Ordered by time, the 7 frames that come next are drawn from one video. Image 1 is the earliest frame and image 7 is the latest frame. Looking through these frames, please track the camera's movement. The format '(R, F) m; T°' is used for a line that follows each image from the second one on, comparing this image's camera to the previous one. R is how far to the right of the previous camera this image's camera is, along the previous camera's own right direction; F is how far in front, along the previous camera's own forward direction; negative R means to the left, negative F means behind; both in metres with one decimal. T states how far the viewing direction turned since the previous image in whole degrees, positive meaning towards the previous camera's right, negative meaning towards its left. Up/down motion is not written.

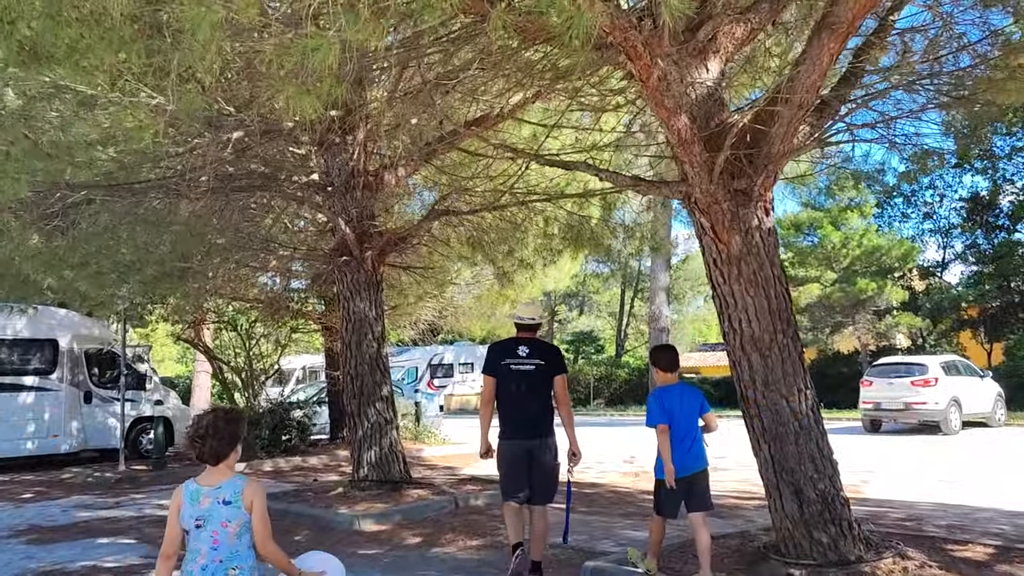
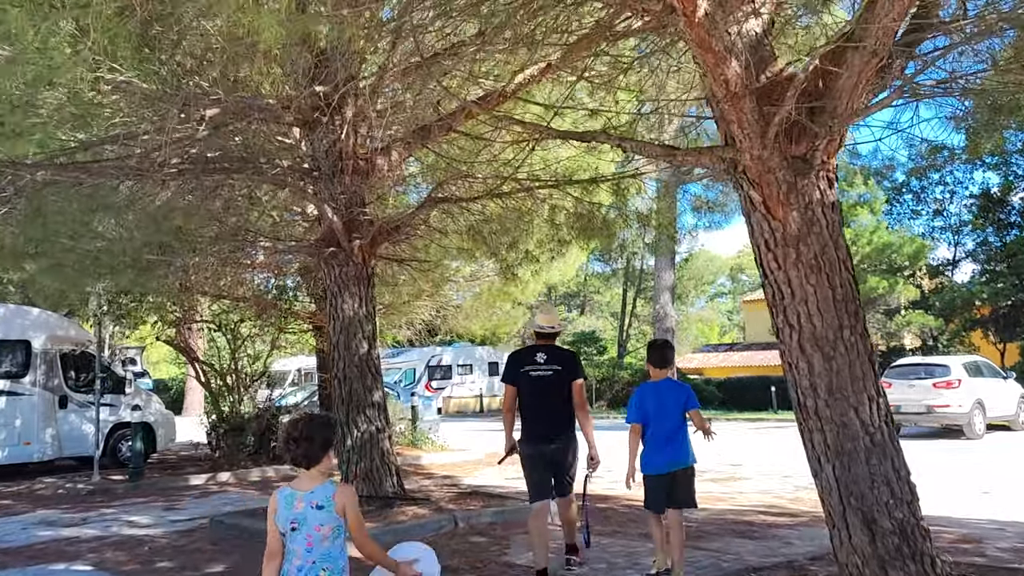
(-0.1, +0.9) m; 0°
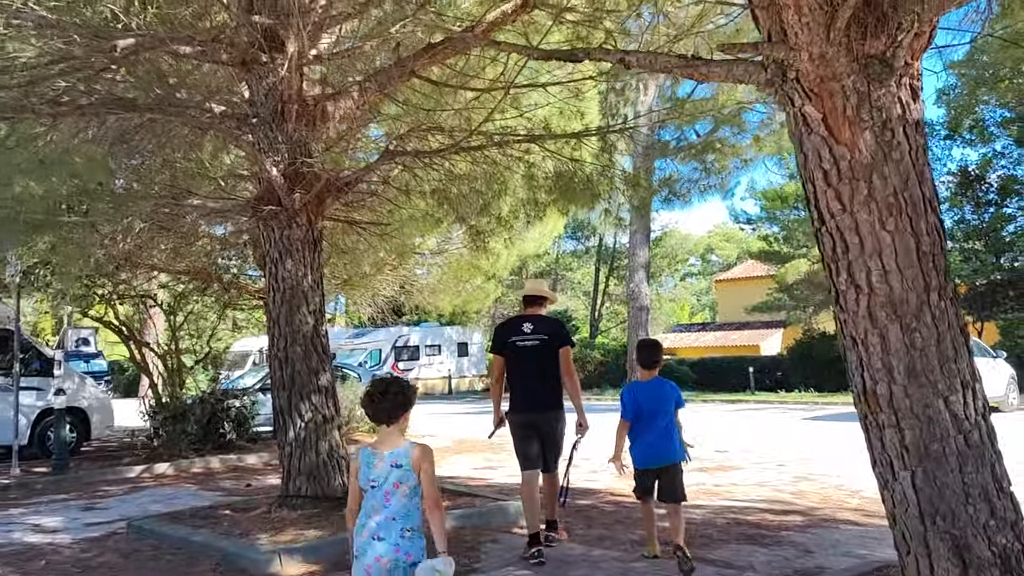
(0.0, +1.1) m; +2°
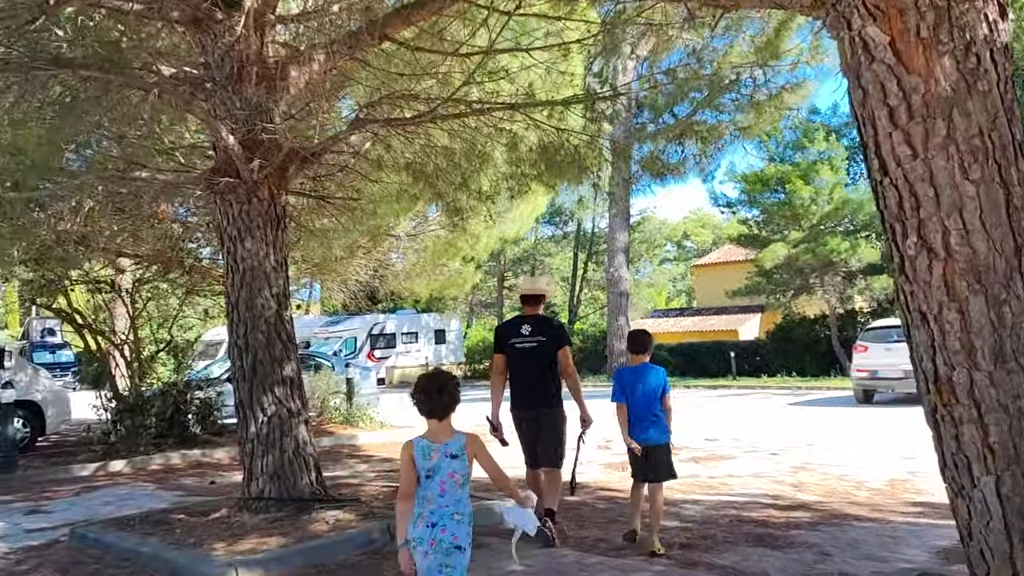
(-0.1, +0.6) m; +2°
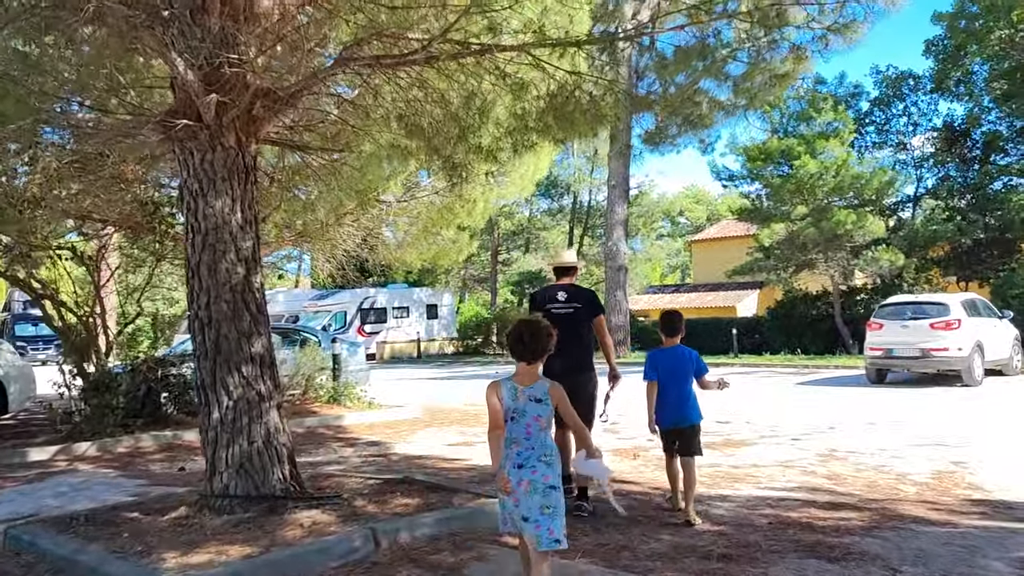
(-0.1, +0.9) m; +1°
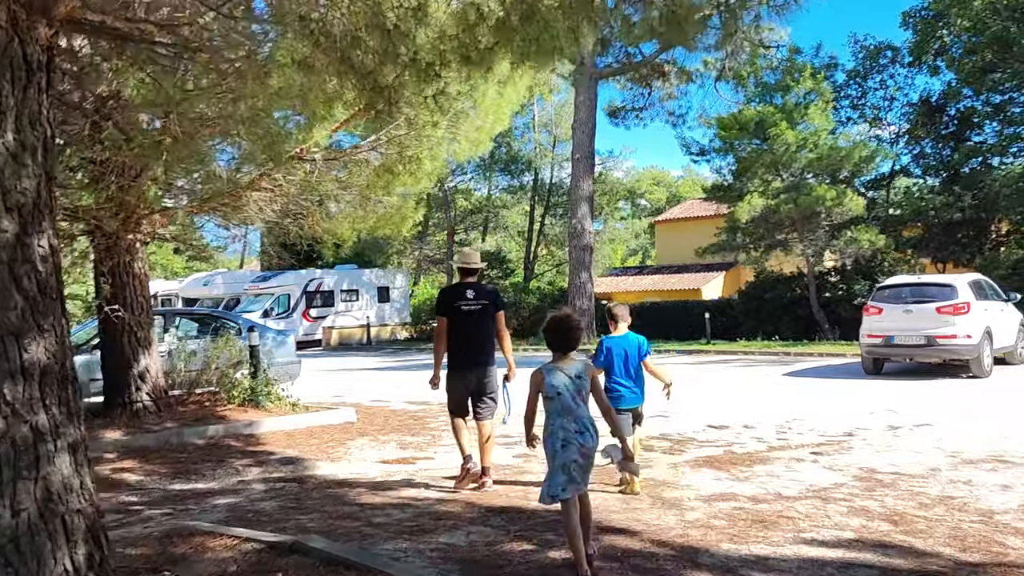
(+0.1, +2.0) m; +3°
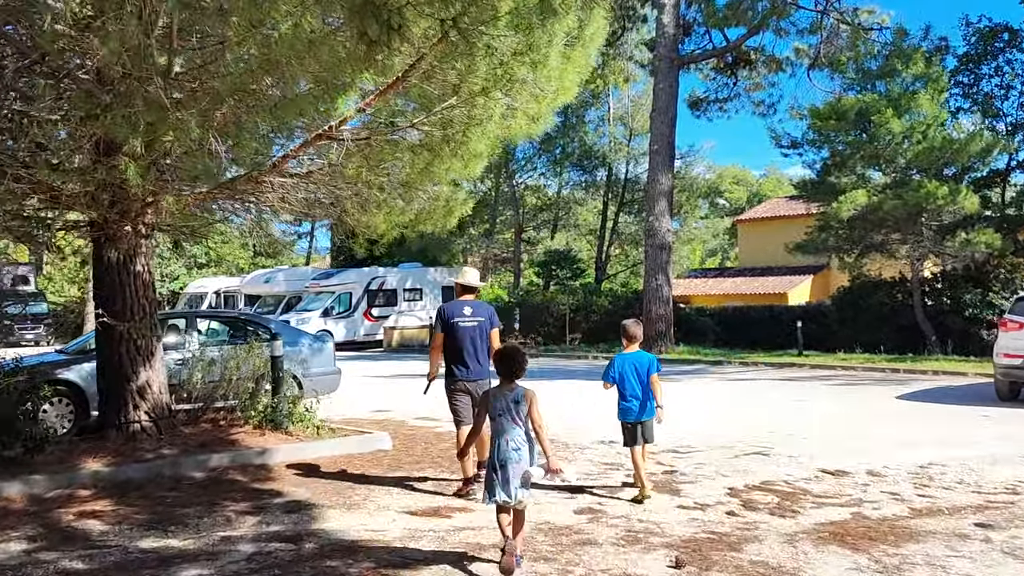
(+0.1, +1.7) m; -5°
